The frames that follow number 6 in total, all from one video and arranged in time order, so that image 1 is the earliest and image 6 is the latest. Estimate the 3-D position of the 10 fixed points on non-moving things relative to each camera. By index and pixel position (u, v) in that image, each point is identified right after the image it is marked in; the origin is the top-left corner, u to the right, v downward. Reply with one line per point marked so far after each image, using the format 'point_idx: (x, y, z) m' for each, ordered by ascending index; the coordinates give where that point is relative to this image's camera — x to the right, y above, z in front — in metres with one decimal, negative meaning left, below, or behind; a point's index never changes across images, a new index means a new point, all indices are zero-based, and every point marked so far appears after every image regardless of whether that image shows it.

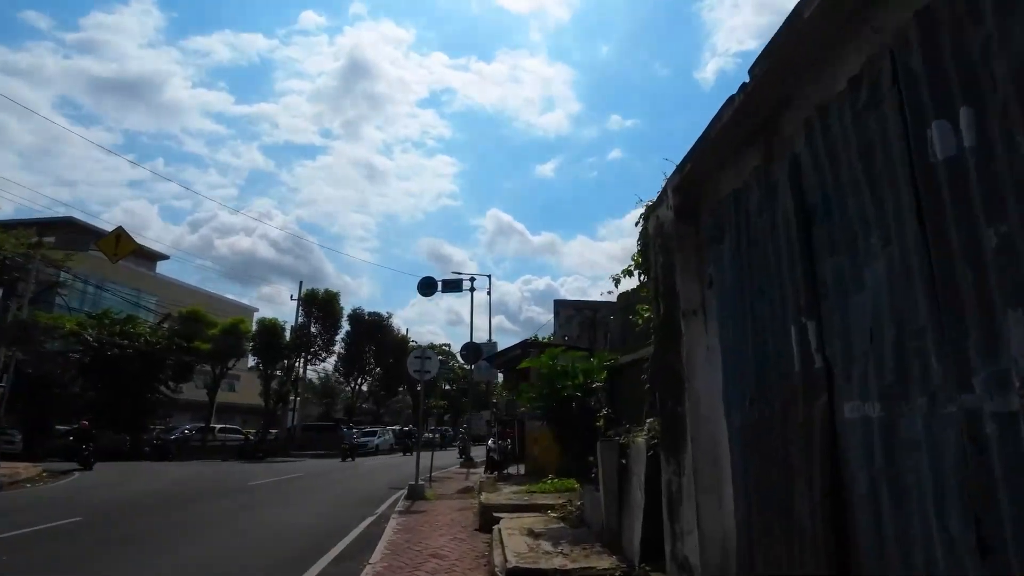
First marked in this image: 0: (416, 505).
0: (-2.1, -4.9, +12.5) m
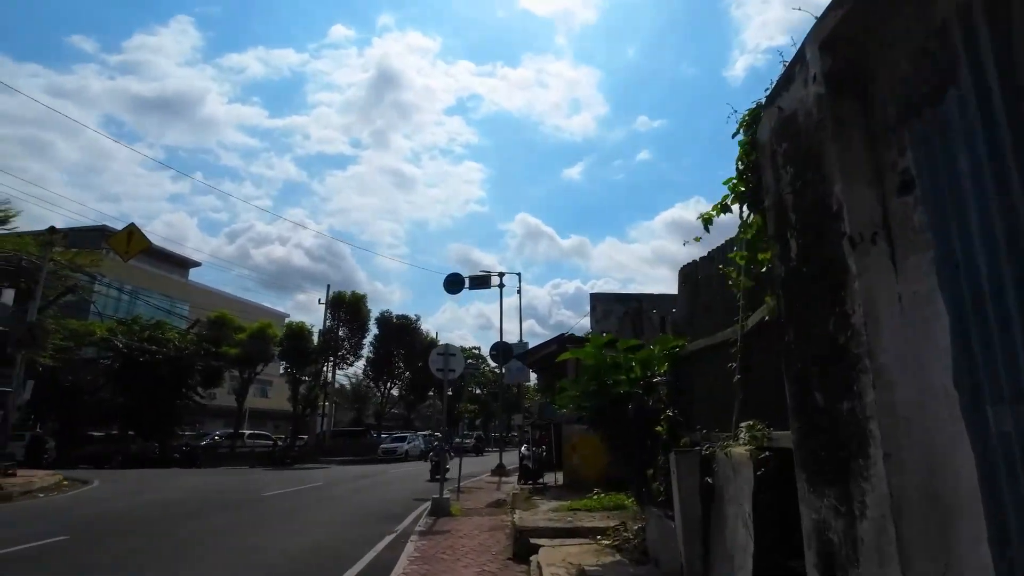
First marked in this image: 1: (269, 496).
0: (-1.4, -4.6, +10.9) m
1: (-8.1, -7.0, +18.7) m
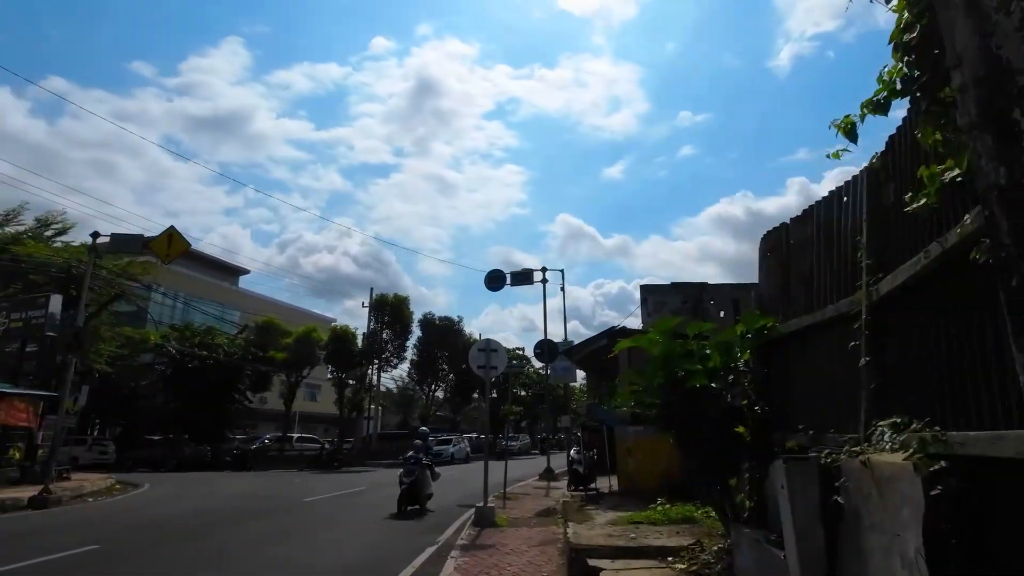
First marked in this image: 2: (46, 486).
0: (-0.5, -4.4, +9.9) m
1: (-6.5, -7.0, +18.2) m
2: (-15.0, -6.4, +18.0) m
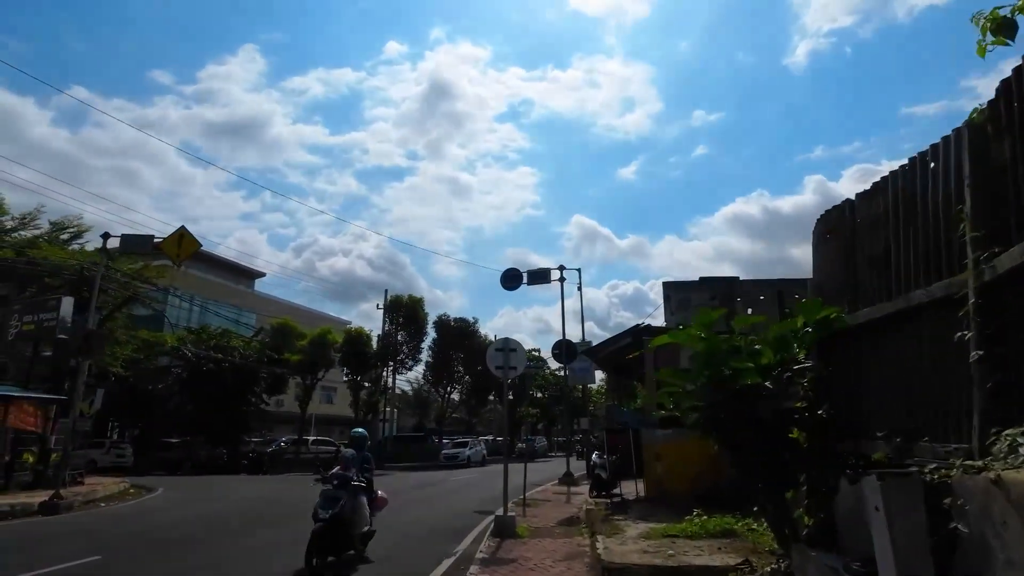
0: (-0.1, -4.3, +9.3) m
1: (-5.9, -7.0, +17.7) m
2: (-14.4, -6.4, +17.8) m
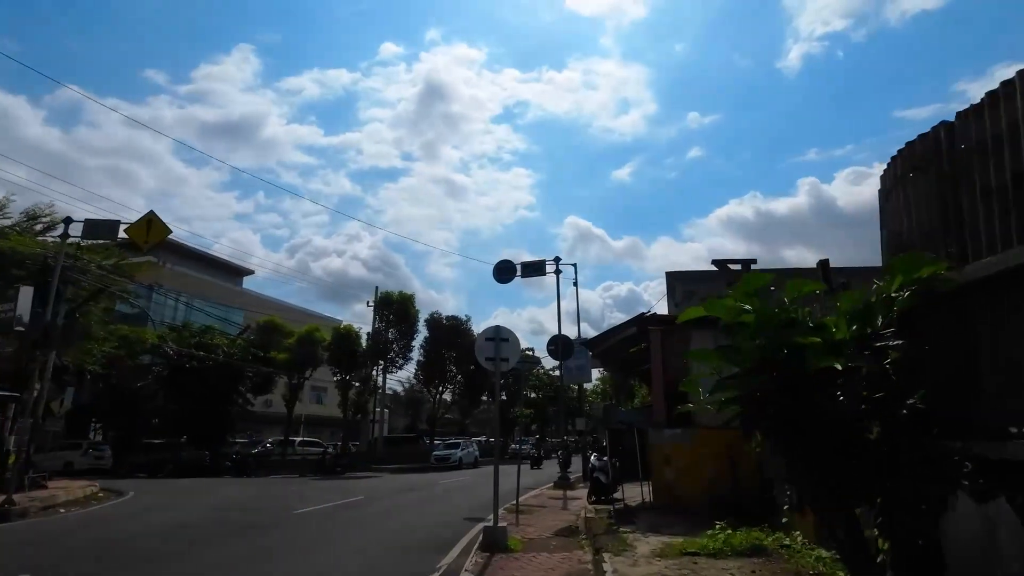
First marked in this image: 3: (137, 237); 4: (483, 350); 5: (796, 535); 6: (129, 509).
0: (-0.2, -4.0, +8.0) m
1: (-6.1, -6.6, +16.4) m
2: (-14.6, -6.1, +16.4) m
3: (-11.7, +1.6, +17.4) m
4: (-0.5, -1.1, +10.0) m
5: (+3.4, -3.0, +6.8) m
6: (-12.7, -7.3, +18.6) m
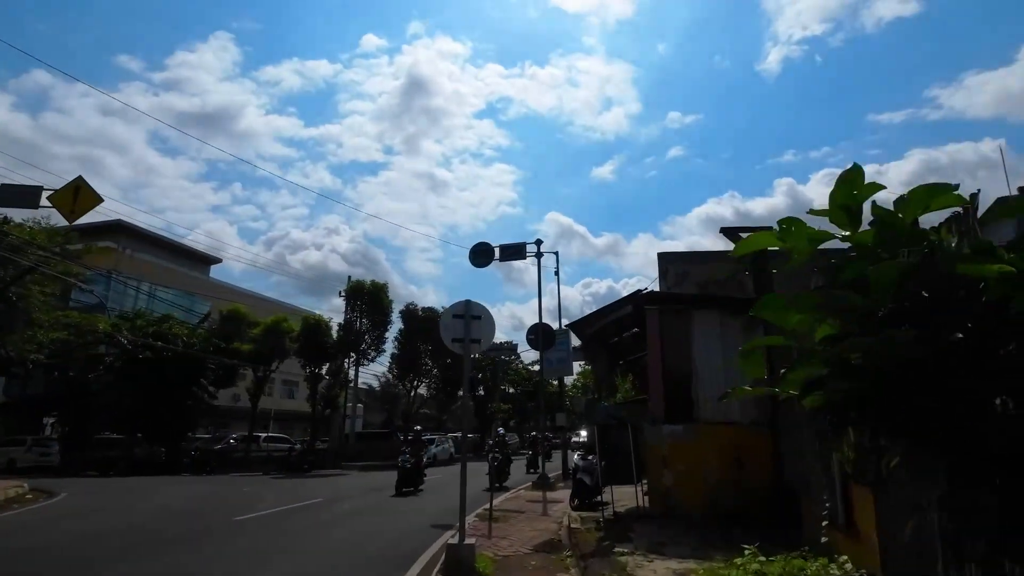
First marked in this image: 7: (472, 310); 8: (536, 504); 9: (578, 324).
0: (-0.6, -3.5, +6.4) m
1: (-6.8, -6.0, +14.5) m
2: (-15.3, -5.4, +14.2) m
3: (-12.3, +2.3, +15.3) m
4: (-0.9, -0.6, +8.3) m
5: (+3.1, -2.6, +5.2) m
6: (-13.5, -6.6, +16.5) m
7: (-0.6, -0.3, +8.4) m
8: (+0.7, -5.5, +14.2) m
9: (+1.5, -0.7, +10.9) m
